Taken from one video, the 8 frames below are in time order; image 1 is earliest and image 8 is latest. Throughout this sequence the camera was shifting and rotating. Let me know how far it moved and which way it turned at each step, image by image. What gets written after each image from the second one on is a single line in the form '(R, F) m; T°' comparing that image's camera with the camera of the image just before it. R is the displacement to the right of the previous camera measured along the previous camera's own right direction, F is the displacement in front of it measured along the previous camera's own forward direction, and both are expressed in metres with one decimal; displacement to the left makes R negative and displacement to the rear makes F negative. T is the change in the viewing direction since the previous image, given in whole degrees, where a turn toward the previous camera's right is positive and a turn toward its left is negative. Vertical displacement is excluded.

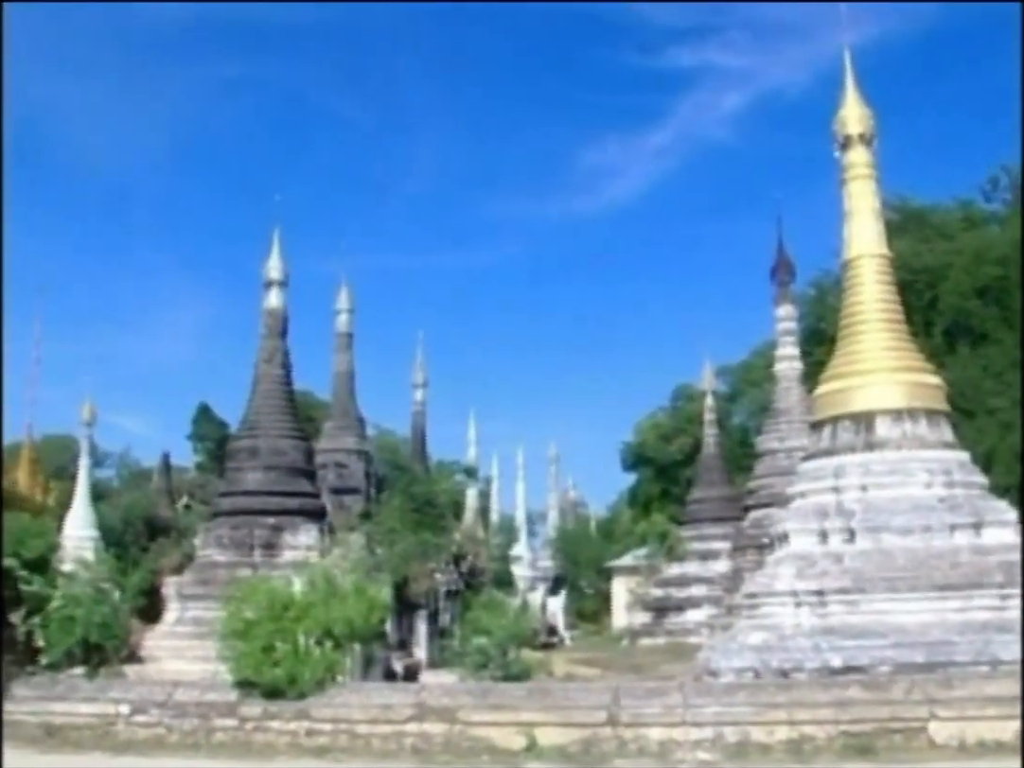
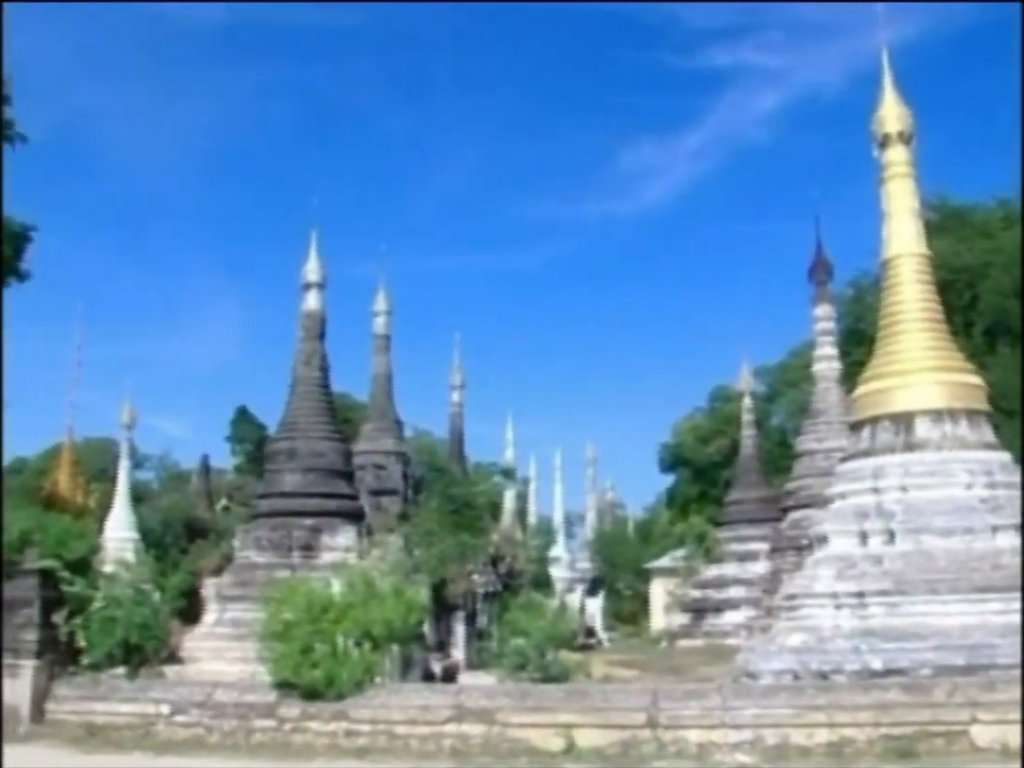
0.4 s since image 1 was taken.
(0.0, 0.0) m; -1°
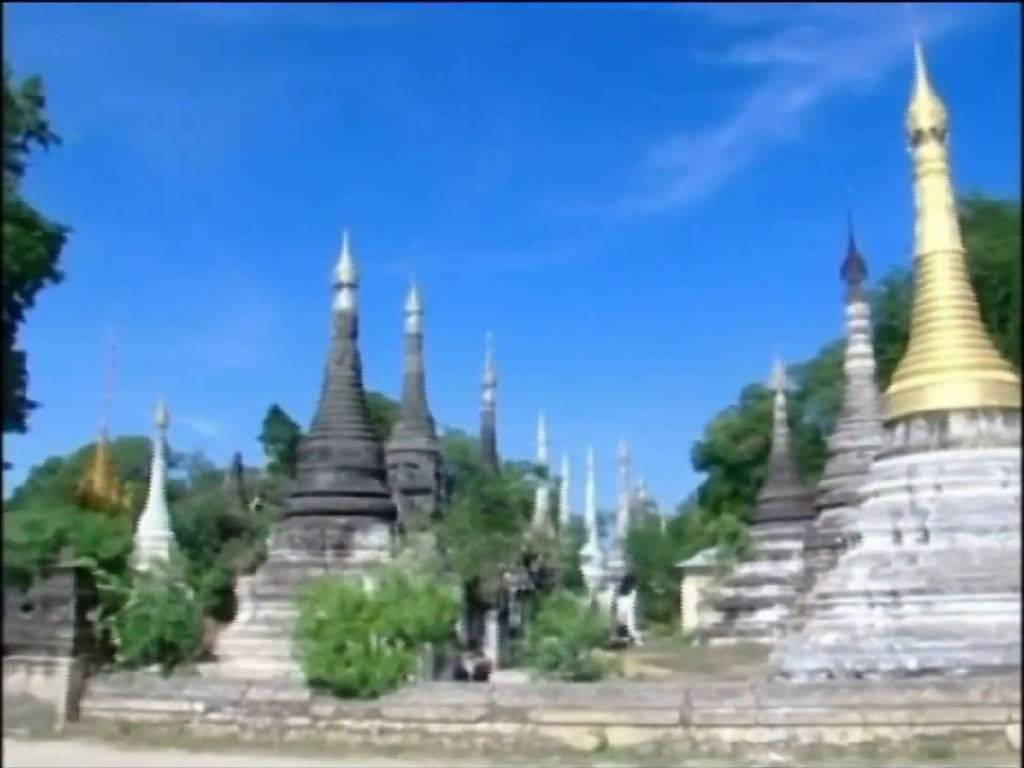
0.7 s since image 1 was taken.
(0.0, 0.0) m; -1°
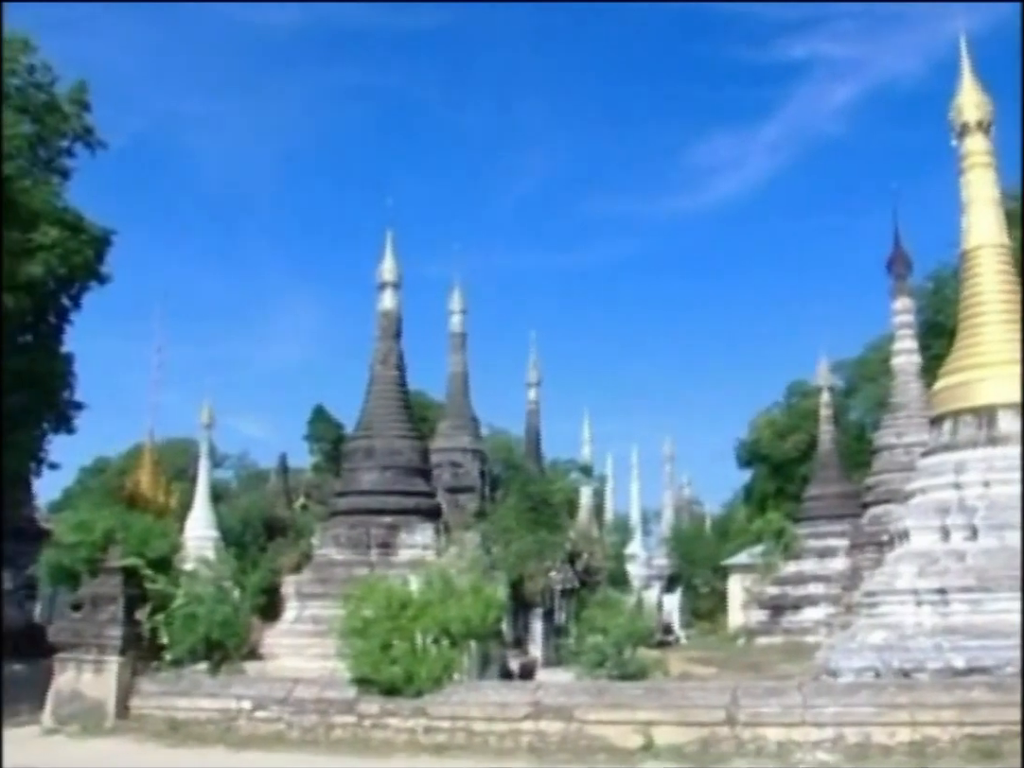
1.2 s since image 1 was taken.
(0.0, 0.0) m; -2°
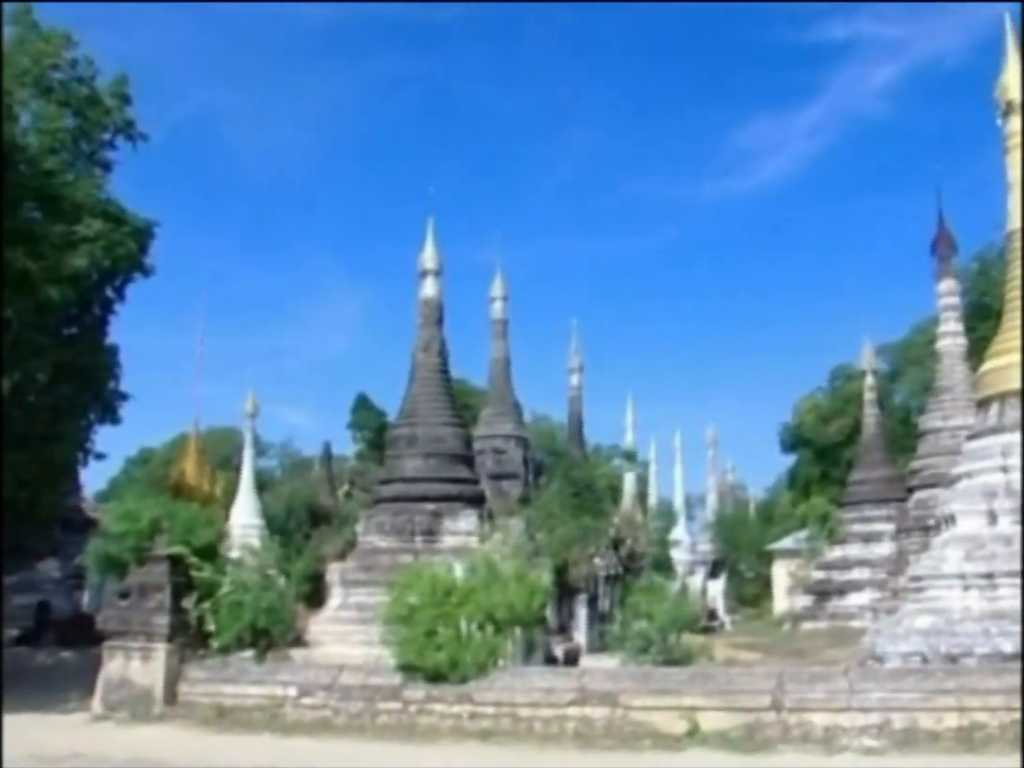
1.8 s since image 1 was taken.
(0.0, 0.0) m; -2°
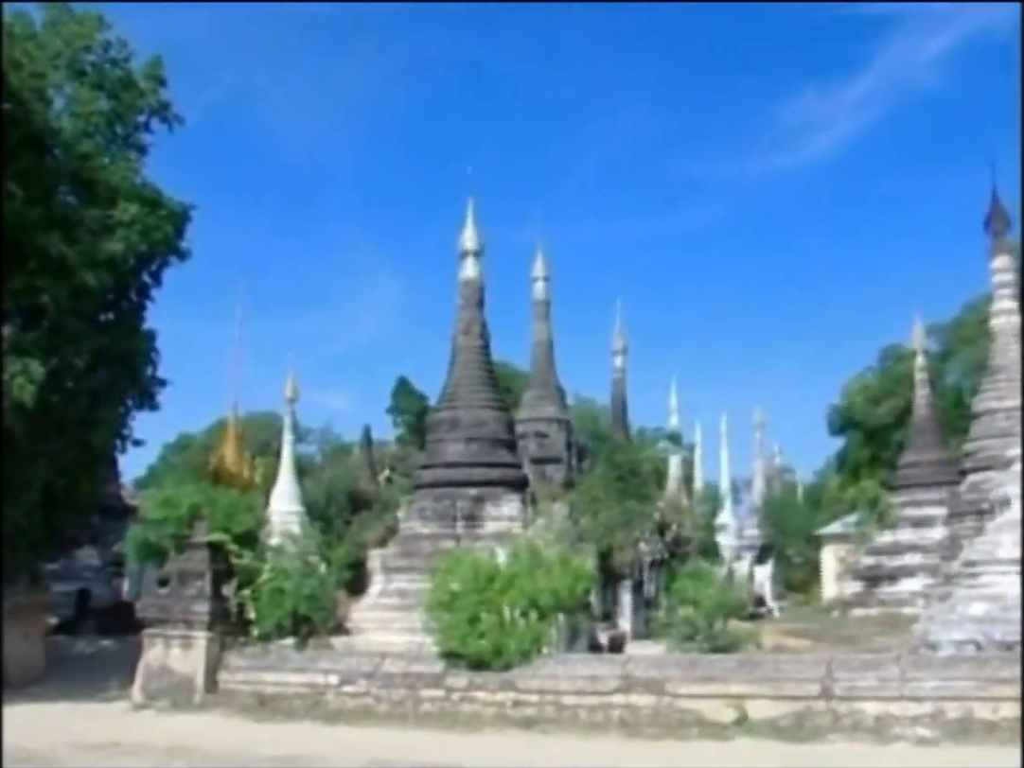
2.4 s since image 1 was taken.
(+0.1, +0.3) m; -2°
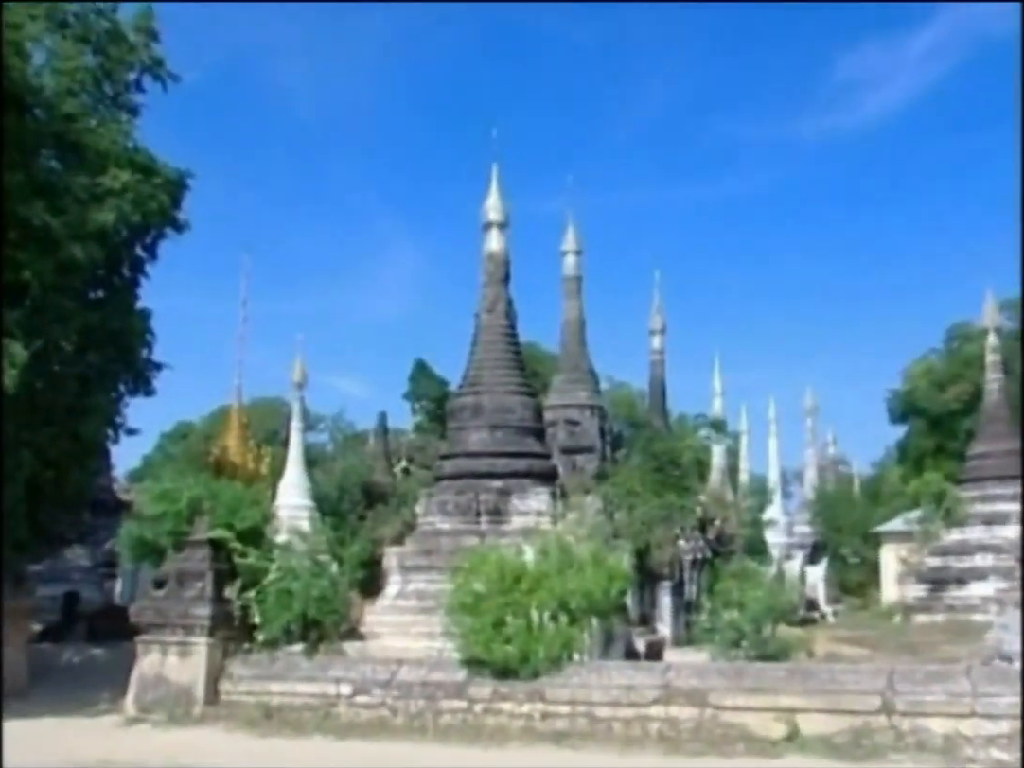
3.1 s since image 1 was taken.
(0.0, +1.5) m; -1°
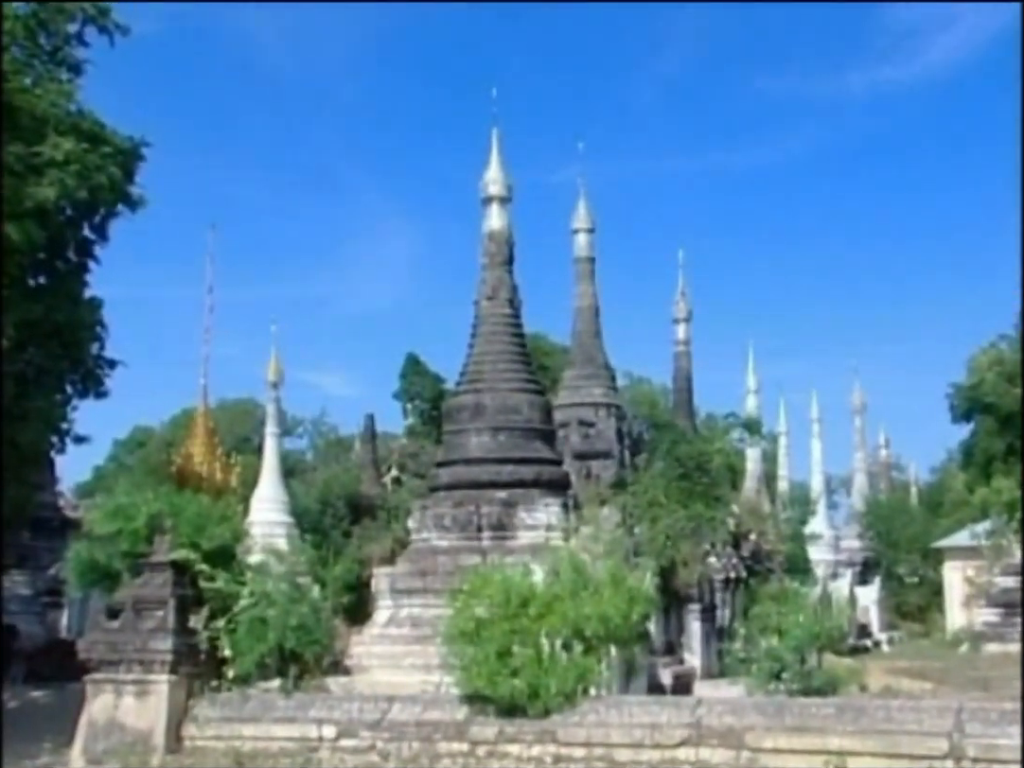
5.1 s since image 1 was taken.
(+0.1, +2.0) m; 0°
